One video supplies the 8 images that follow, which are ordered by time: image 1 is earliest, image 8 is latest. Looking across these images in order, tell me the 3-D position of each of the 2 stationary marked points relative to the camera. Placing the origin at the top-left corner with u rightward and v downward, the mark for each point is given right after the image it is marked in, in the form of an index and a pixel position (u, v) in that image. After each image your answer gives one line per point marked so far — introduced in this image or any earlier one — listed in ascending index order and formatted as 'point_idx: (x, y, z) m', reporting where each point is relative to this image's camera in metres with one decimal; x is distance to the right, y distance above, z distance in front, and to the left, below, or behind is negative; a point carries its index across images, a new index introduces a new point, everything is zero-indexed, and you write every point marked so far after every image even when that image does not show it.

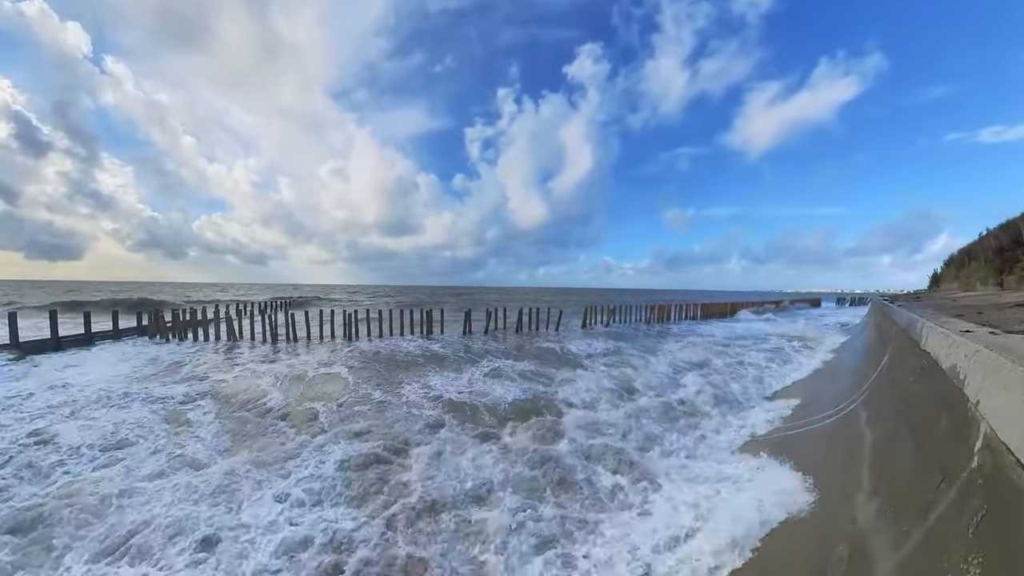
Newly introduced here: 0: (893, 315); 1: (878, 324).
0: (+9.9, -0.8, +13.0) m
1: (+11.8, -1.4, +16.0) m
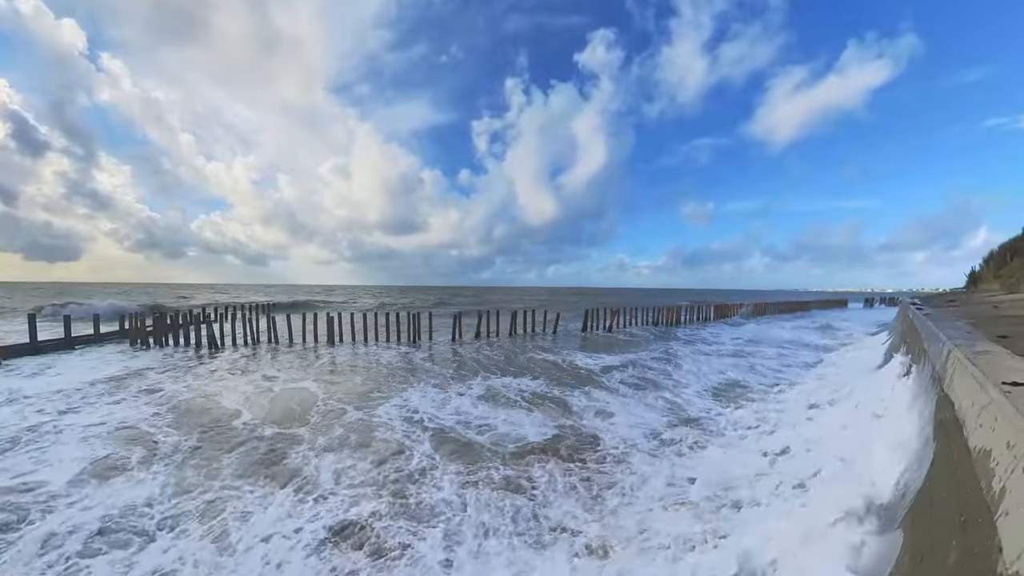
0: (+10.1, -0.8, +11.9) m
1: (+12.1, -1.3, +14.9) m
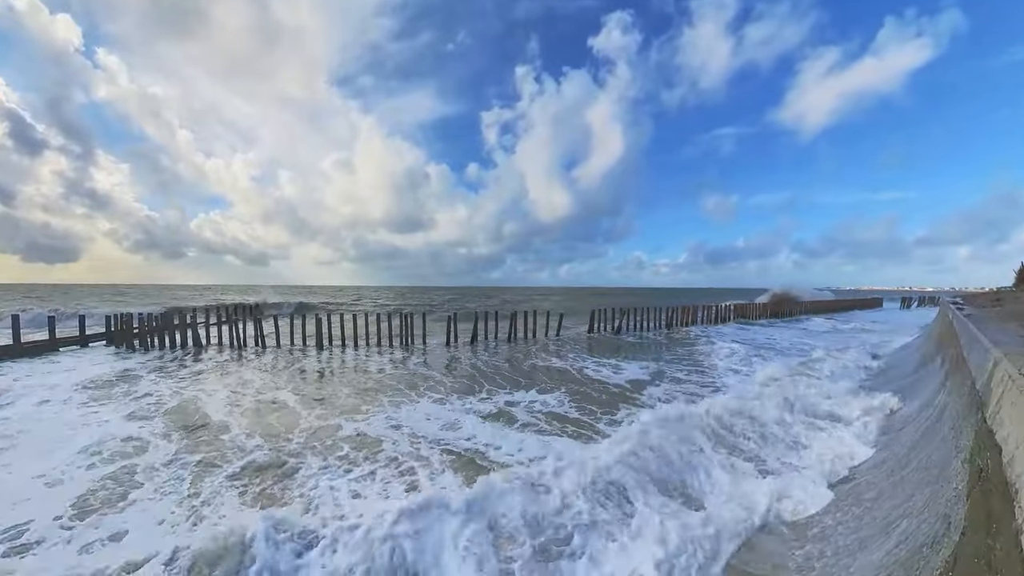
0: (+10.2, -0.8, +10.8) m
1: (+12.3, -1.3, +13.7) m
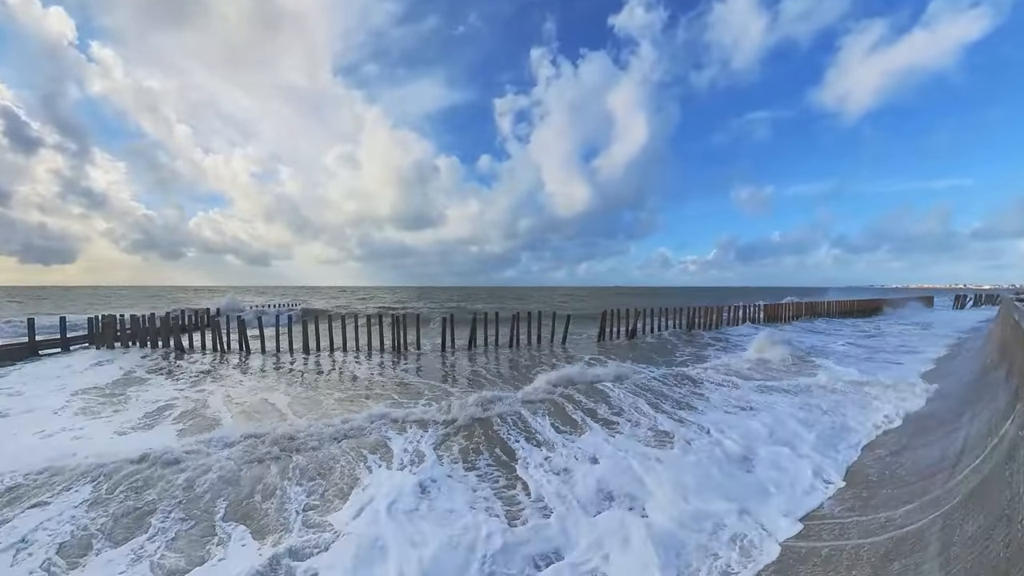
0: (+10.4, -0.8, +9.4) m
1: (+12.7, -1.3, +12.2) m
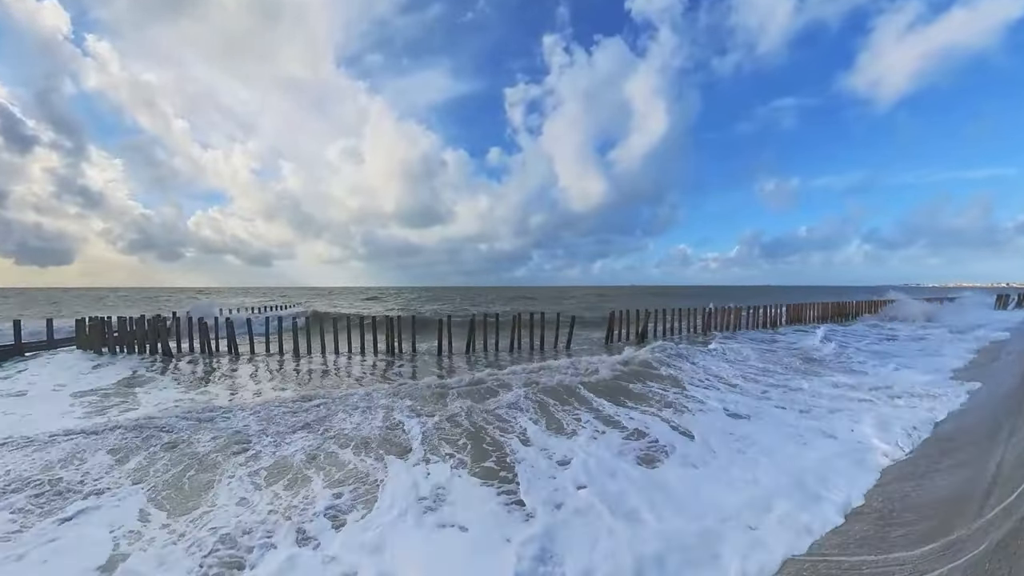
0: (+10.6, -0.7, +8.4) m
1: (+13.0, -1.2, +11.2) m
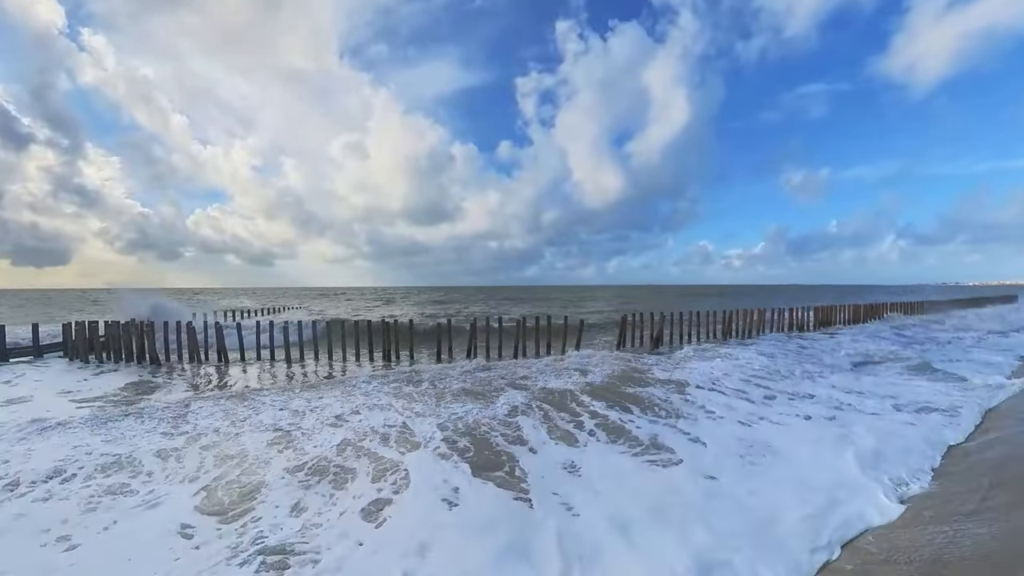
0: (+10.8, -0.7, +7.5) m
1: (+13.2, -1.1, +10.2) m
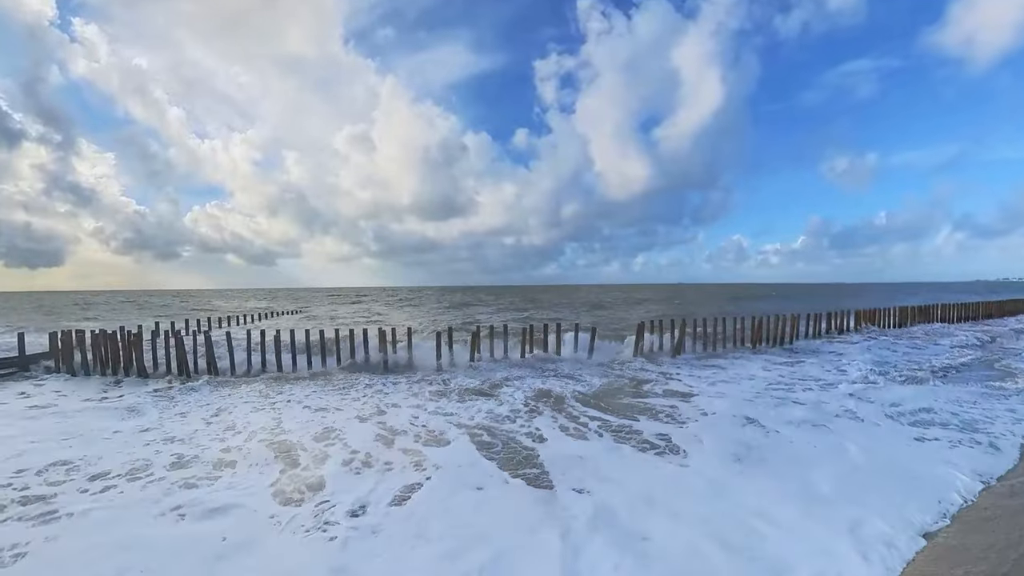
0: (+11.0, -0.5, +6.2) m
1: (+13.5, -1.0, +8.8) m
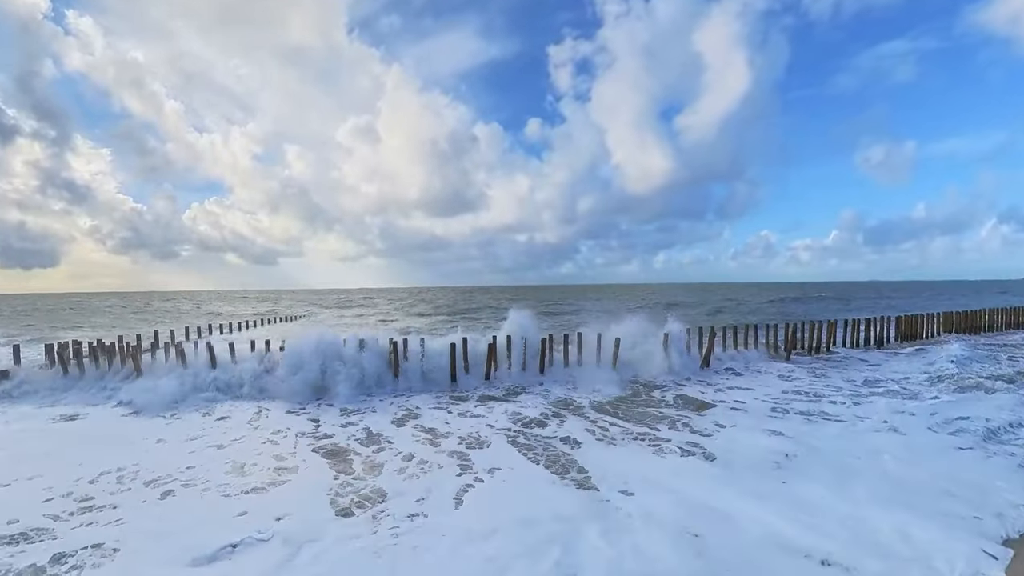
0: (+11.2, -0.4, +5.3) m
1: (+13.8, -0.9, +7.8) m
